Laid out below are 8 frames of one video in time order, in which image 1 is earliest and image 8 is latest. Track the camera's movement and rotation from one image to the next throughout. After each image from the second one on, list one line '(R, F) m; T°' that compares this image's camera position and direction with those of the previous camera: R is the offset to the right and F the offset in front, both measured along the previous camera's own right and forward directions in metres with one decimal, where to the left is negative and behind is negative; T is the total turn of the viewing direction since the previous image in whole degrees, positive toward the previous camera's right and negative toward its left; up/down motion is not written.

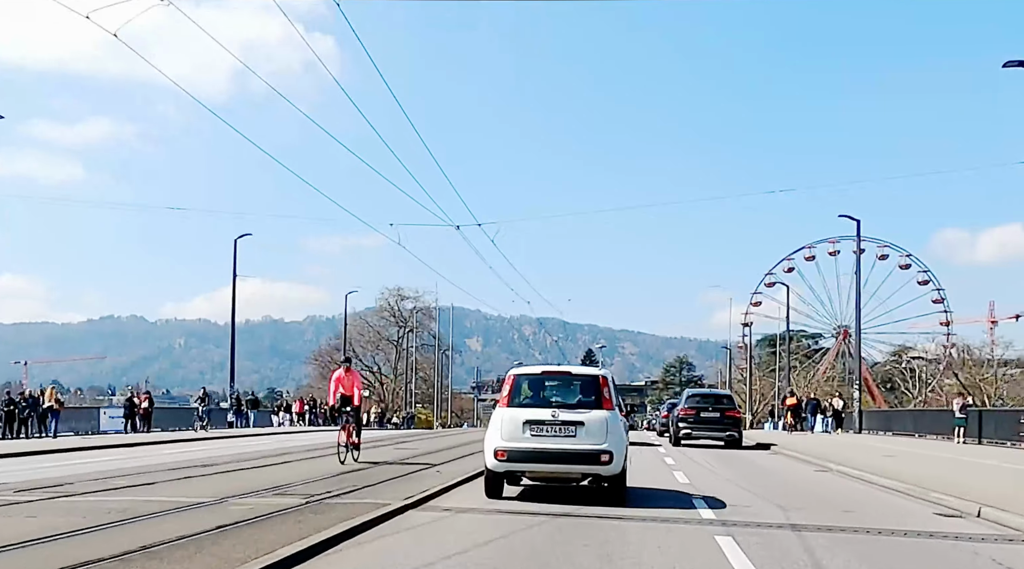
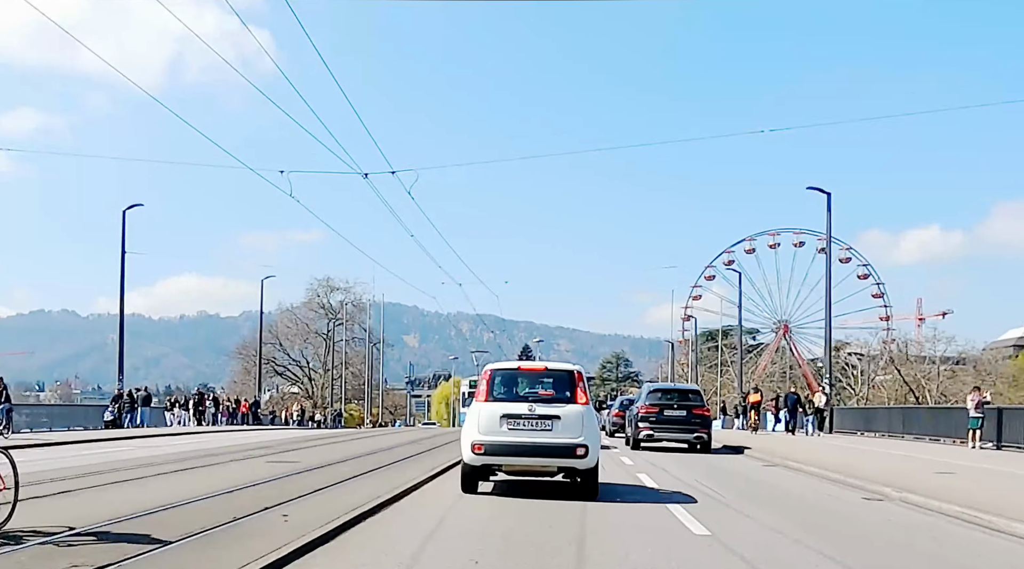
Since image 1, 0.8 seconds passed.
(-0.3, +0.2) m; +3°
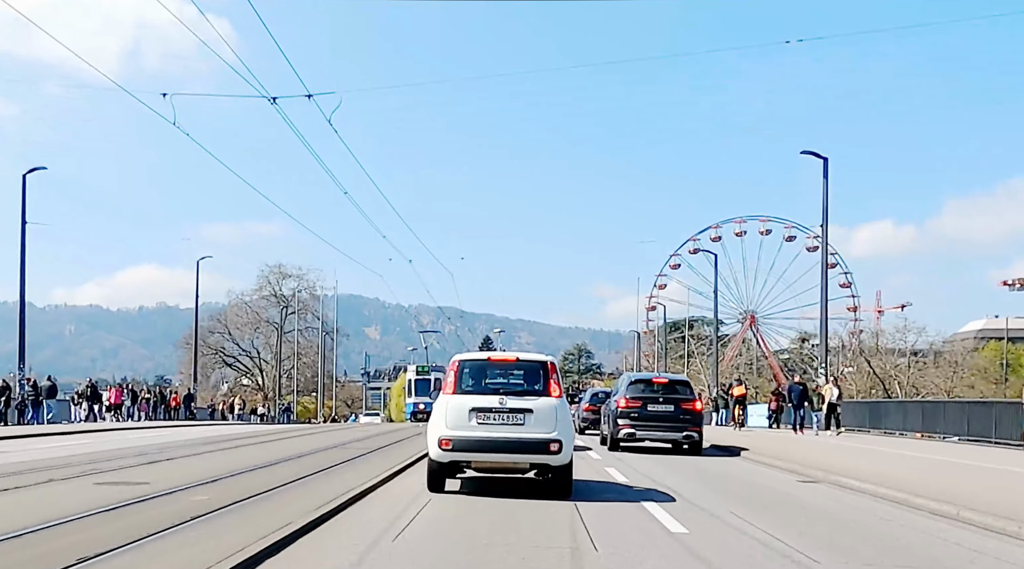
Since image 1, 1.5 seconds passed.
(-0.1, +1.0) m; +2°
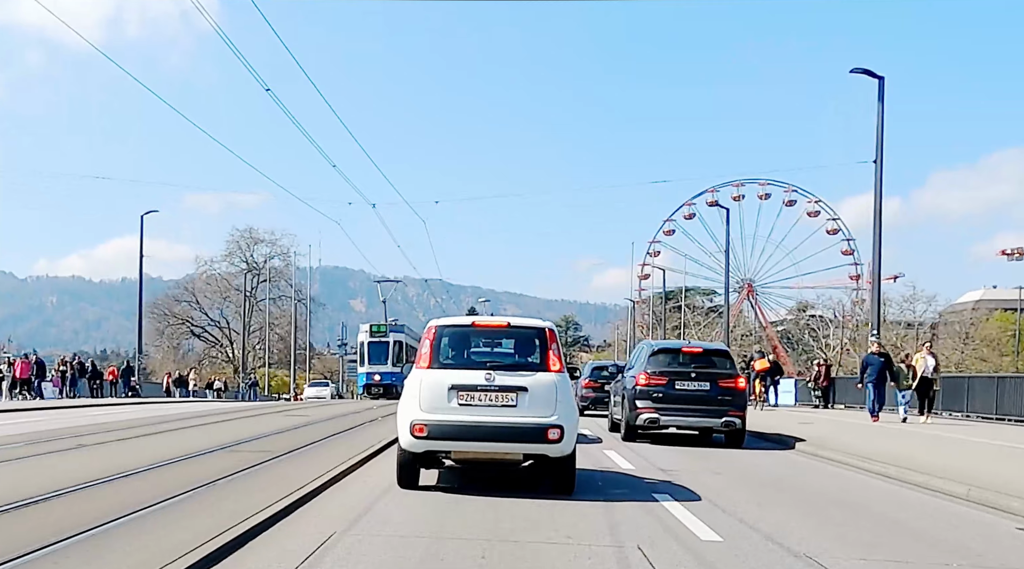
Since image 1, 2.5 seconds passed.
(0.0, +2.9) m; +1°
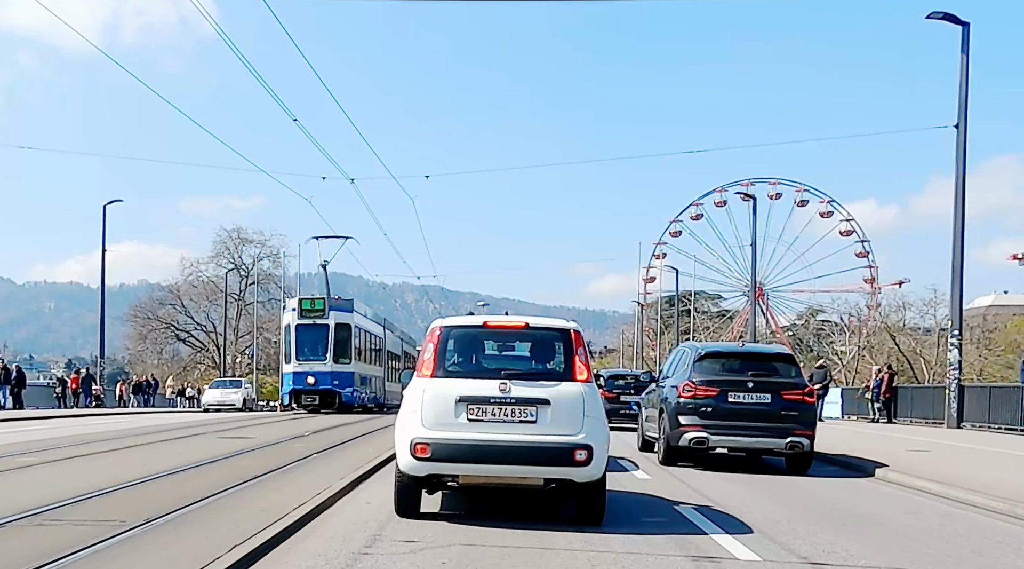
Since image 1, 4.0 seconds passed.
(-0.2, +2.0) m; 0°
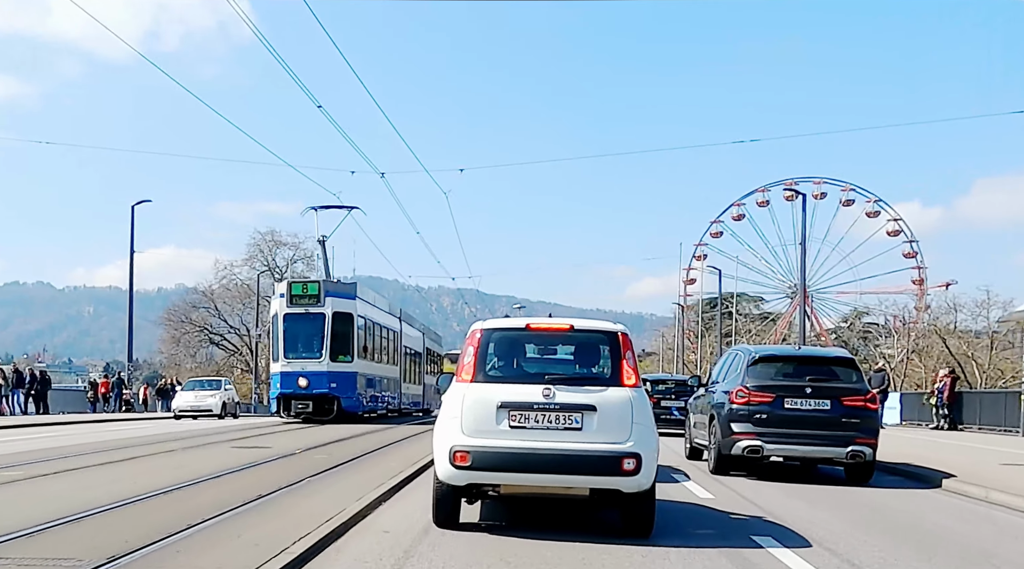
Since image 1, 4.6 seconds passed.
(-0.1, +0.8) m; -2°
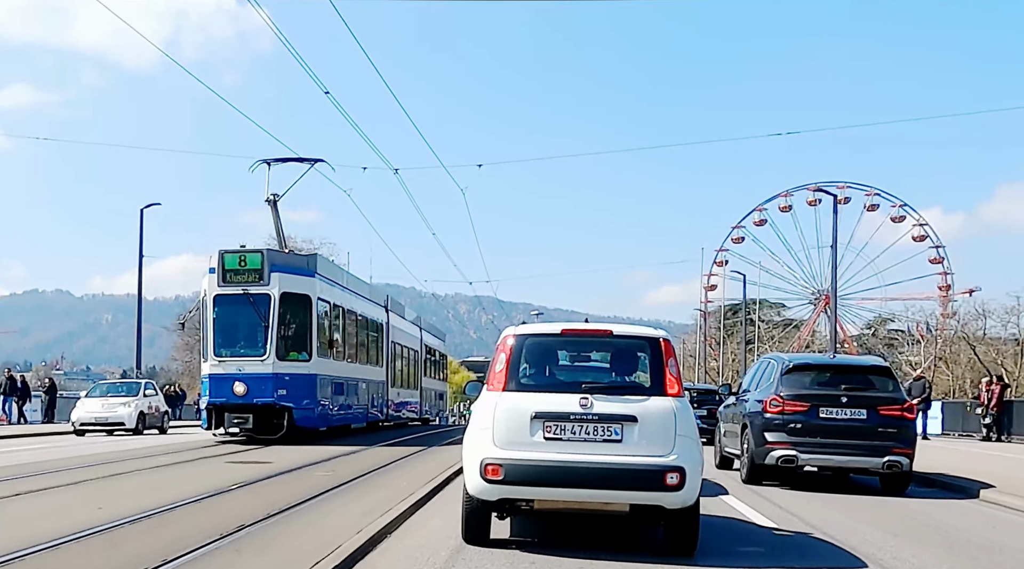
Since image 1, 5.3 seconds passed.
(-0.1, +0.5) m; -1°
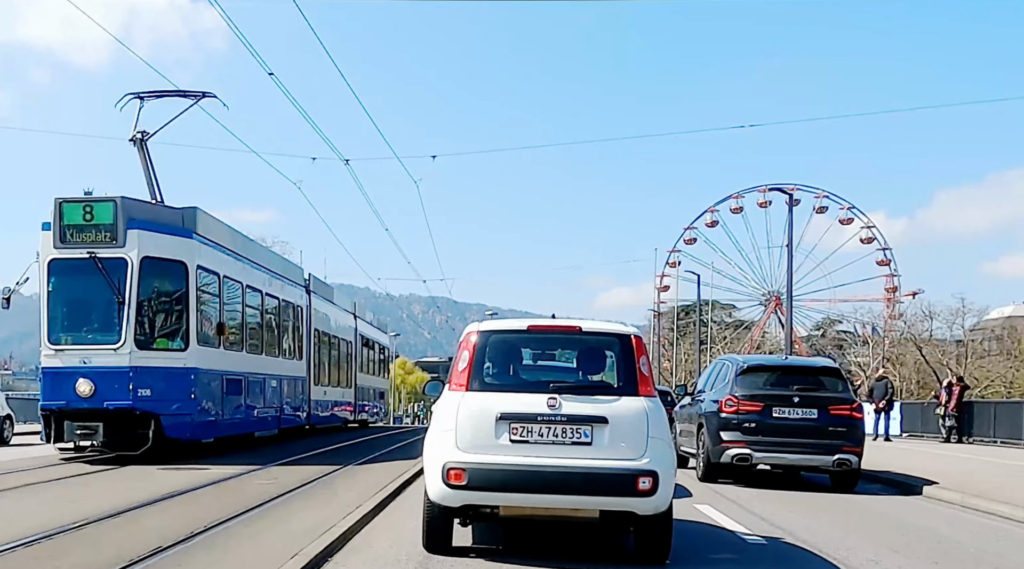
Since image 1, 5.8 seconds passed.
(-0.1, 0.0) m; +2°
